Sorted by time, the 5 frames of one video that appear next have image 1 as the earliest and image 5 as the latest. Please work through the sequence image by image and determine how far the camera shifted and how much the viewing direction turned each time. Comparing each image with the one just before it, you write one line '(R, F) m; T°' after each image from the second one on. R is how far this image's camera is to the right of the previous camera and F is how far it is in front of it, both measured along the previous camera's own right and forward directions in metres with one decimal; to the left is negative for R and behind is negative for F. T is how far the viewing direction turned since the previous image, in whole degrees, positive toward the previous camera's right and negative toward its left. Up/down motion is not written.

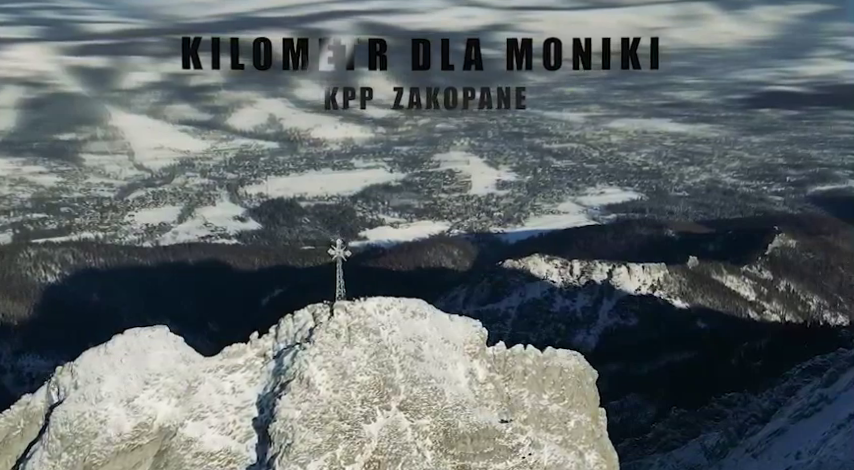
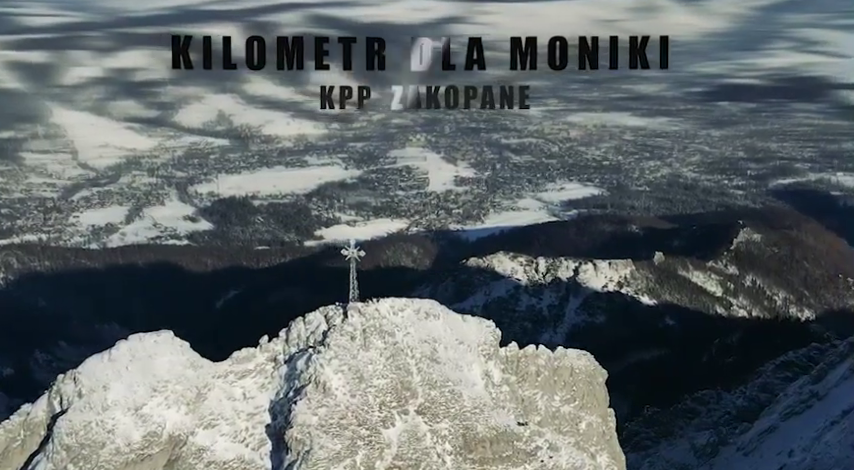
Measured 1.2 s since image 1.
(-1.4, +0.8) m; +4°
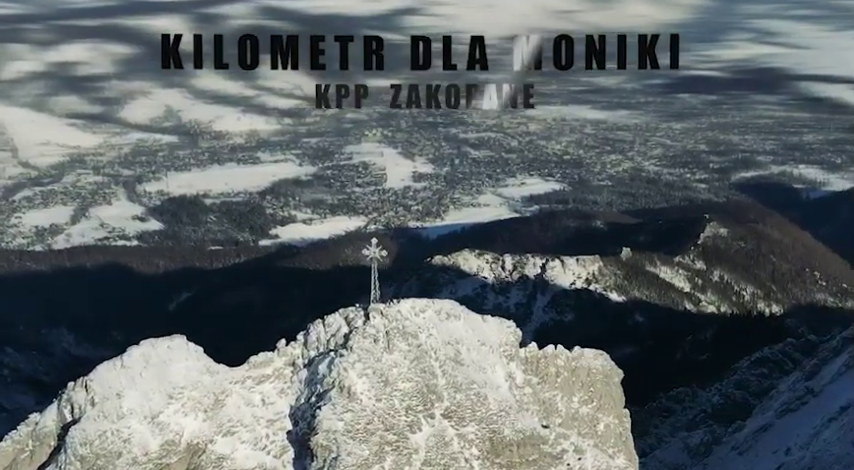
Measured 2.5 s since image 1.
(-1.5, +0.9) m; +4°
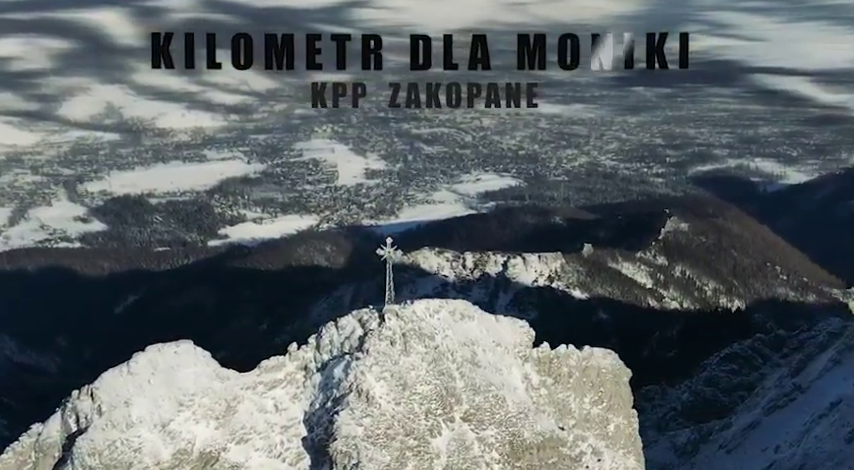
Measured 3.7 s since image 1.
(-1.3, +0.8) m; +4°
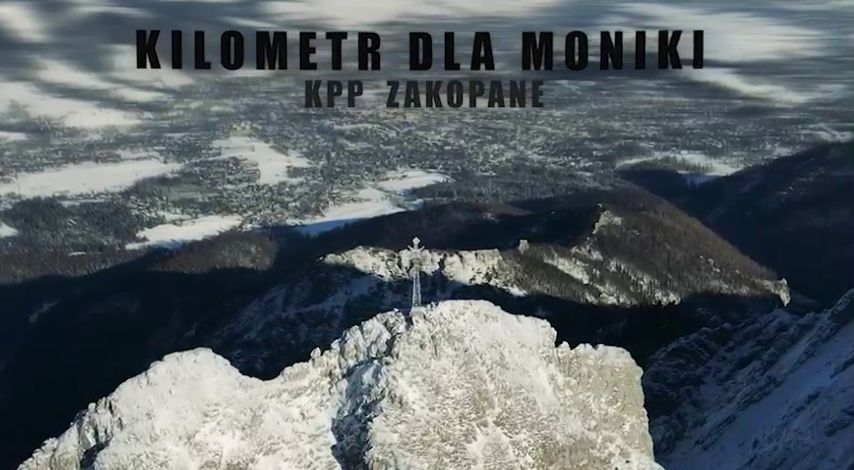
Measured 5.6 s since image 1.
(-1.9, +0.7) m; +7°
